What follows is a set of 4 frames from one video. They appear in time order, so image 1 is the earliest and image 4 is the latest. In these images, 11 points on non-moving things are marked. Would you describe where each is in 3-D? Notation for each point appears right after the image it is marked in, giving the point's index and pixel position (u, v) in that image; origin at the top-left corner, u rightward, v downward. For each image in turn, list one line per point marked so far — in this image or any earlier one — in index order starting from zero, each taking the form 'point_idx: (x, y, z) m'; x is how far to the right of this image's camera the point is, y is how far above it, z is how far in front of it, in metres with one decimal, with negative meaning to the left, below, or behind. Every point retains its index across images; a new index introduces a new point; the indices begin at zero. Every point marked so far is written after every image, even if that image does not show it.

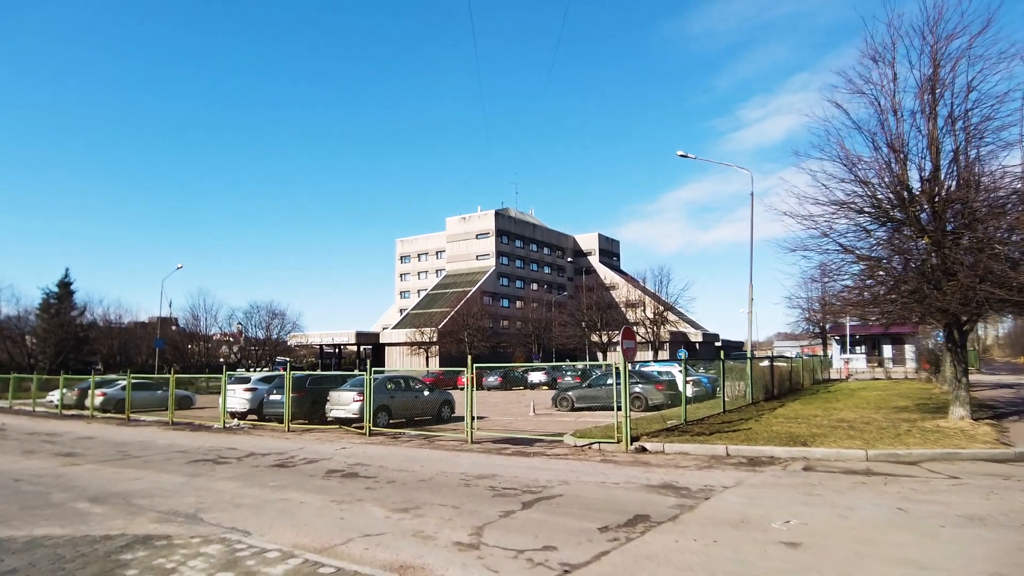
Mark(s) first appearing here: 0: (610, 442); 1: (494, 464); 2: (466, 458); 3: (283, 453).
0: (+1.8, -2.9, +11.5) m
1: (-0.3, -2.9, +10.1) m
2: (-0.8, -3.0, +10.8) m
3: (-4.5, -3.3, +12.0) m
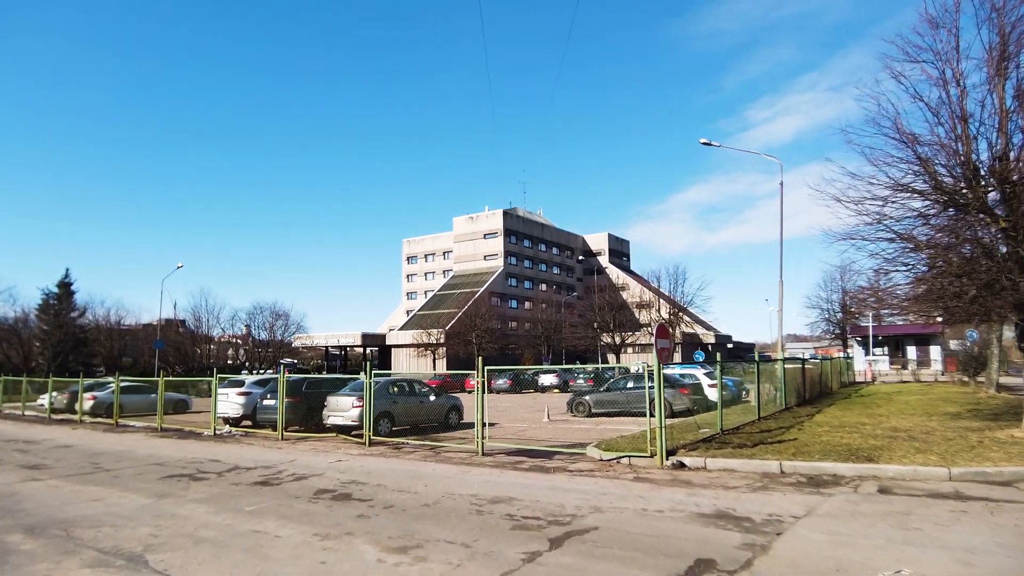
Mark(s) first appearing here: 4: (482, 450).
0: (+2.1, -2.7, +10.0) m
1: (0.0, -2.8, +8.7) m
2: (-0.5, -2.9, +9.4) m
3: (-4.2, -3.1, +10.7) m
4: (-0.6, -3.1, +11.6) m
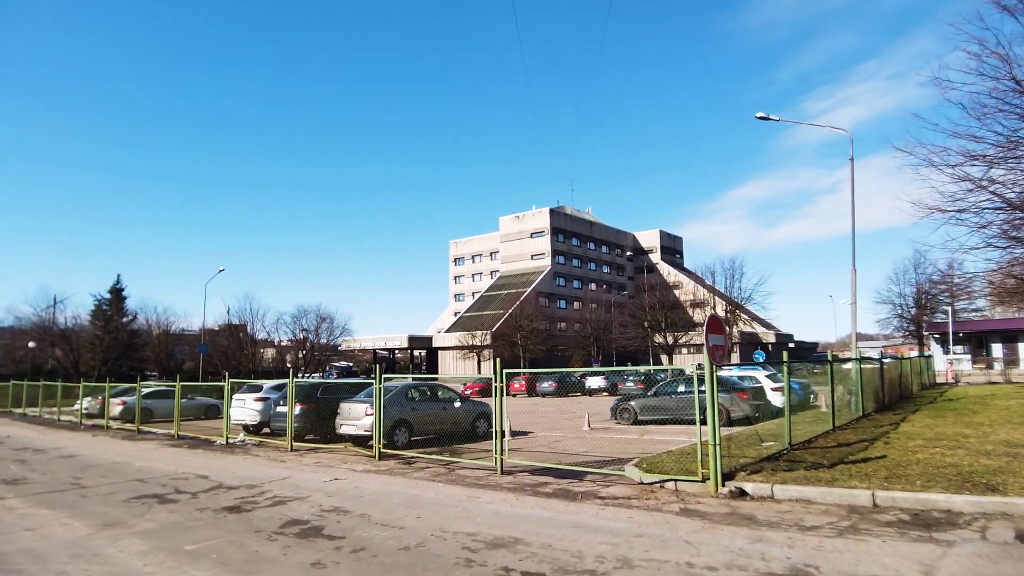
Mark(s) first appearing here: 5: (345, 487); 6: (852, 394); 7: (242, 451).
0: (+2.4, -2.5, +8.1) m
1: (+0.1, -2.6, +7.0) m
2: (-0.3, -2.7, +7.7) m
3: (-3.9, -3.0, +9.3) m
4: (-0.2, -2.9, +9.9) m
5: (-2.5, -2.9, +9.1) m
6: (+9.0, -2.8, +16.2) m
7: (-6.3, -3.8, +14.4) m
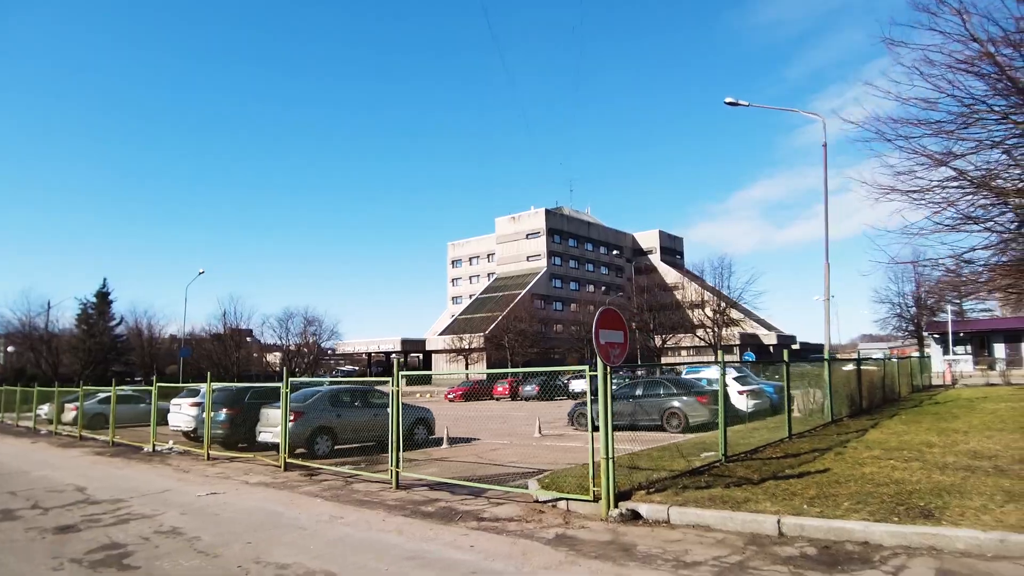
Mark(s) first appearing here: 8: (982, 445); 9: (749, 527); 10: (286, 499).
0: (+0.9, -2.4, +7.1) m
1: (-1.4, -2.5, +6.0) m
2: (-1.8, -2.6, +6.7) m
3: (-5.4, -2.9, +8.4) m
4: (-1.6, -2.8, +8.9) m
5: (-3.9, -2.9, +8.1) m
6: (+7.6, -2.7, +15.1) m
7: (-7.7, -3.8, +13.5) m
8: (+8.2, -2.7, +10.6) m
9: (+2.3, -2.3, +5.9) m
10: (-3.0, -2.8, +8.2) m
